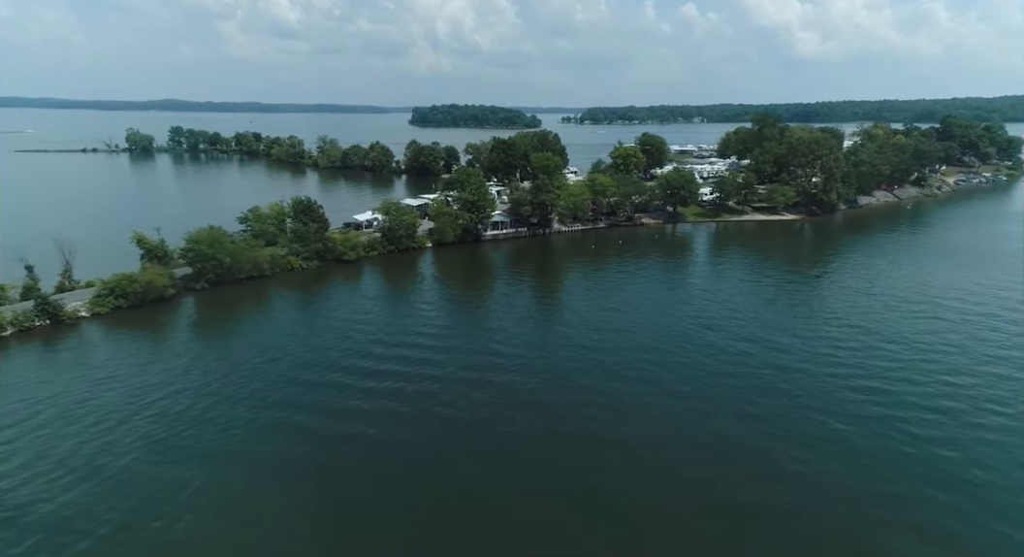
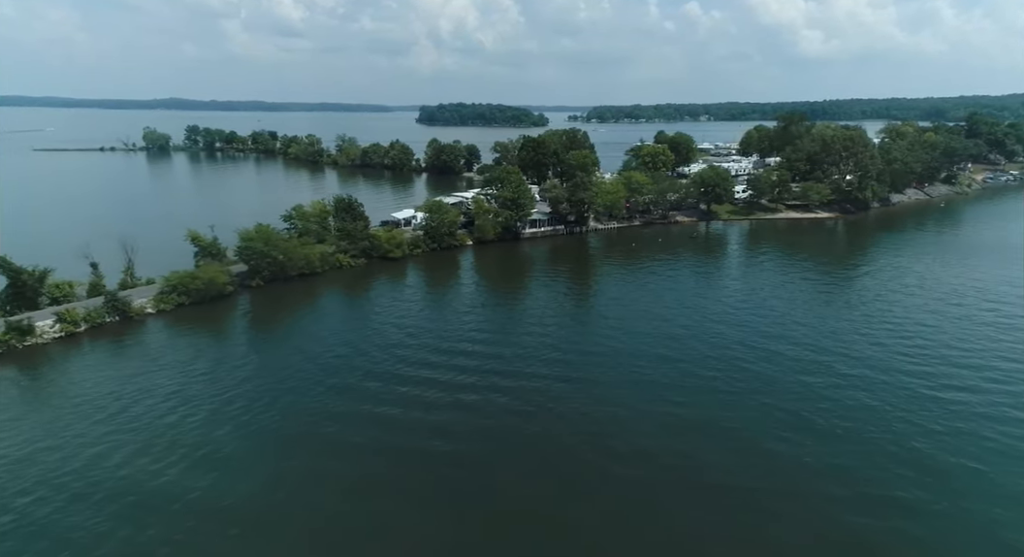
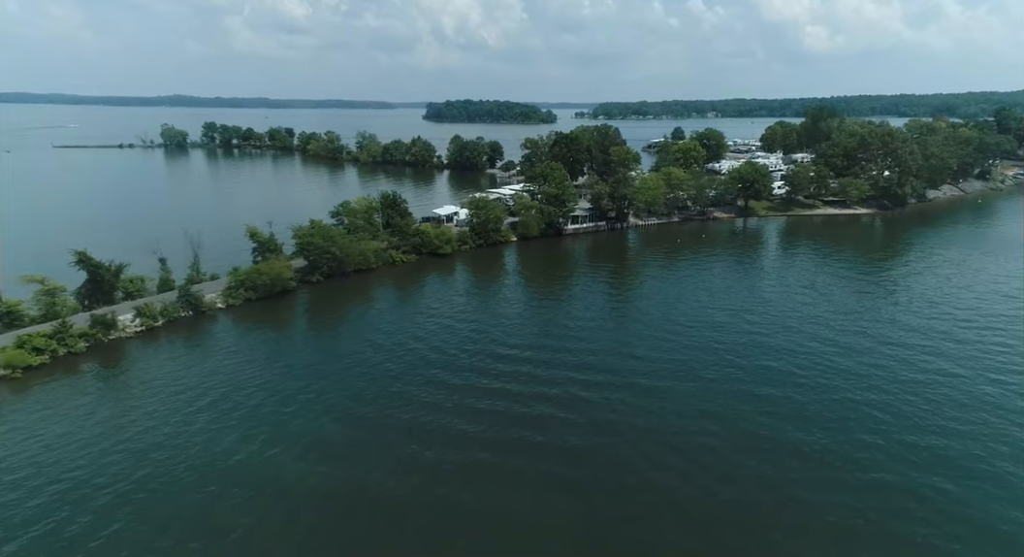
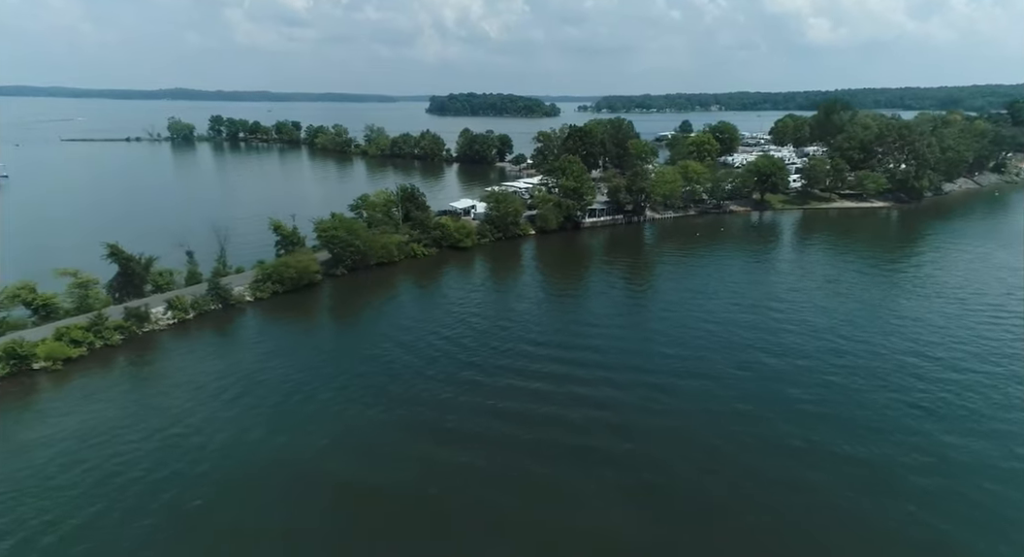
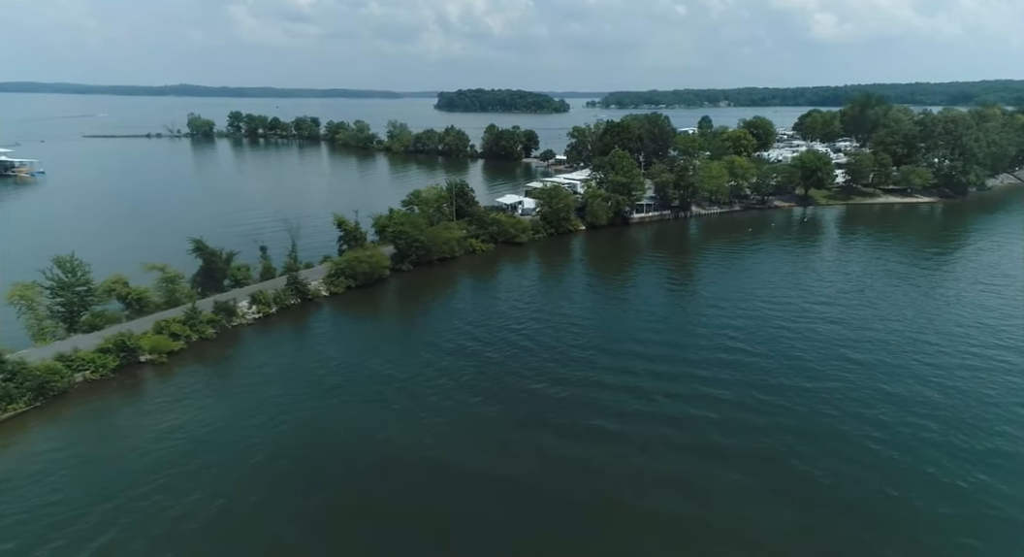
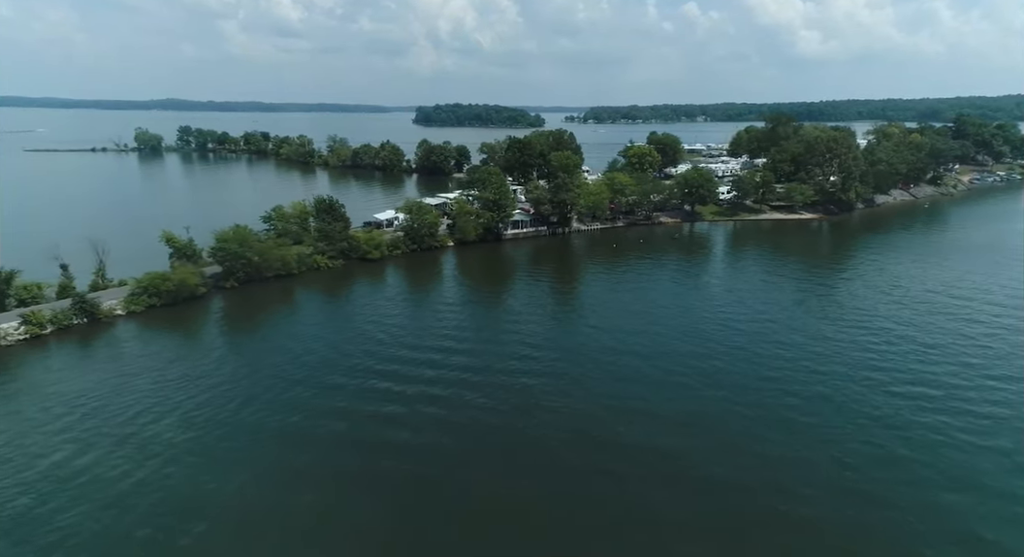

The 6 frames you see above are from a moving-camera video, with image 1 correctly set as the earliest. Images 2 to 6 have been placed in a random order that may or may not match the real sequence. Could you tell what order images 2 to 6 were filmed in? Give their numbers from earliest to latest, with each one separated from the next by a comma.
6, 2, 3, 4, 5
